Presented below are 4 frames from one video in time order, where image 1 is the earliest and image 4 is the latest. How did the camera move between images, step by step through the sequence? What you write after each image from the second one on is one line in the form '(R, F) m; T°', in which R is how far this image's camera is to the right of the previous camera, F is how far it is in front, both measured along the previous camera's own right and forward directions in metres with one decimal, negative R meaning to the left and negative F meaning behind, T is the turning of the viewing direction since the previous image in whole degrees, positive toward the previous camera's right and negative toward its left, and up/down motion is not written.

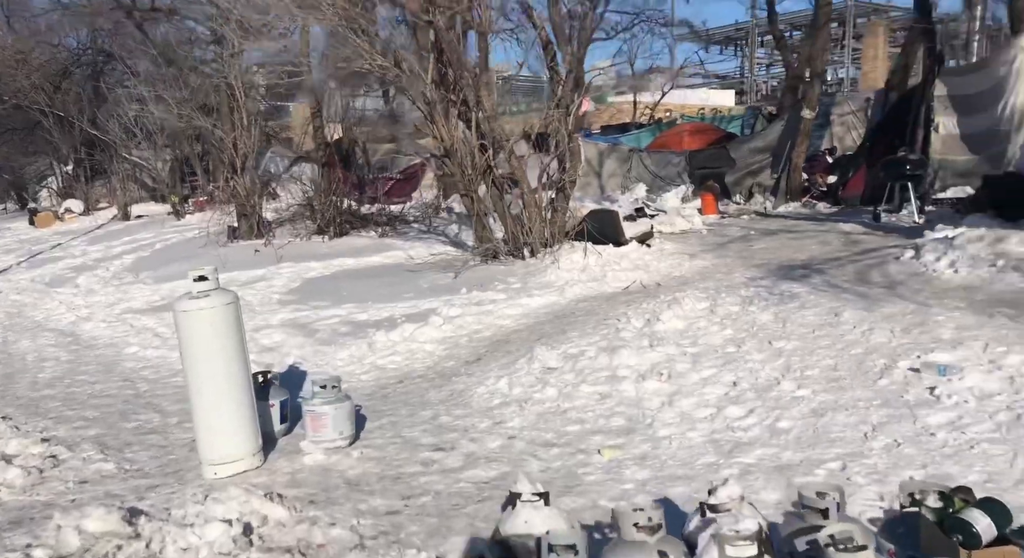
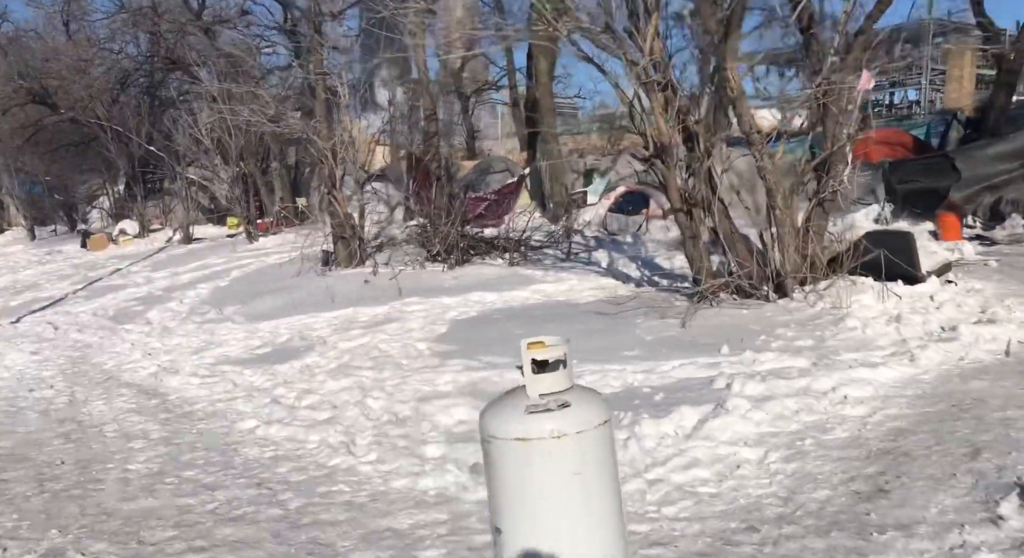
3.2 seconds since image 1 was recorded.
(-1.5, +2.6) m; -4°
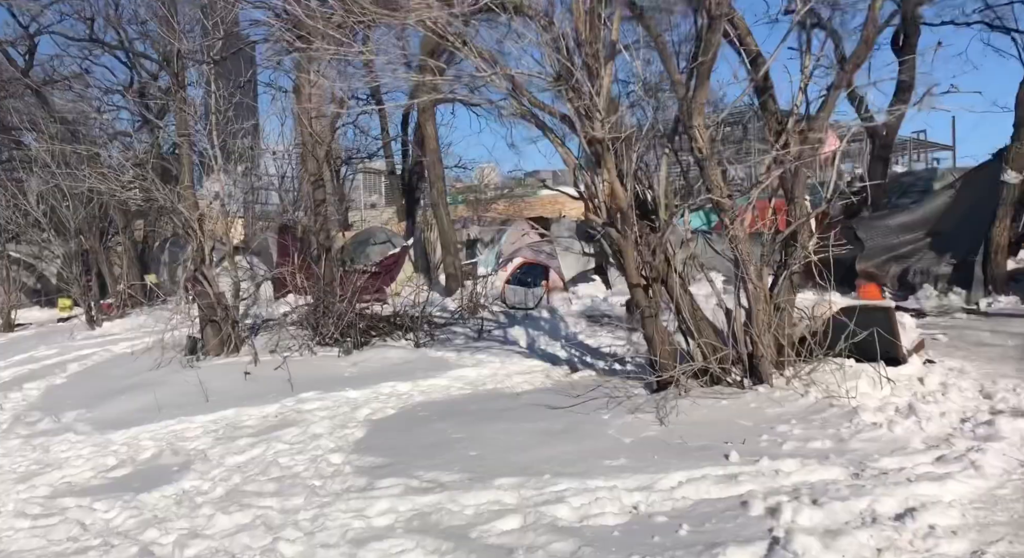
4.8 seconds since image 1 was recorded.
(-0.6, +1.6) m; +8°
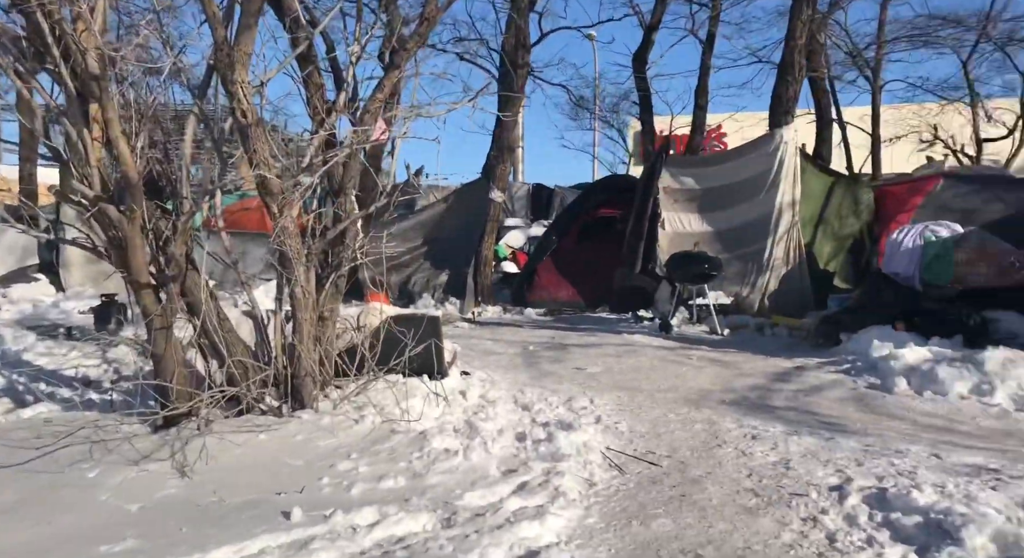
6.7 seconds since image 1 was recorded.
(-0.1, +1.8) m; +31°
